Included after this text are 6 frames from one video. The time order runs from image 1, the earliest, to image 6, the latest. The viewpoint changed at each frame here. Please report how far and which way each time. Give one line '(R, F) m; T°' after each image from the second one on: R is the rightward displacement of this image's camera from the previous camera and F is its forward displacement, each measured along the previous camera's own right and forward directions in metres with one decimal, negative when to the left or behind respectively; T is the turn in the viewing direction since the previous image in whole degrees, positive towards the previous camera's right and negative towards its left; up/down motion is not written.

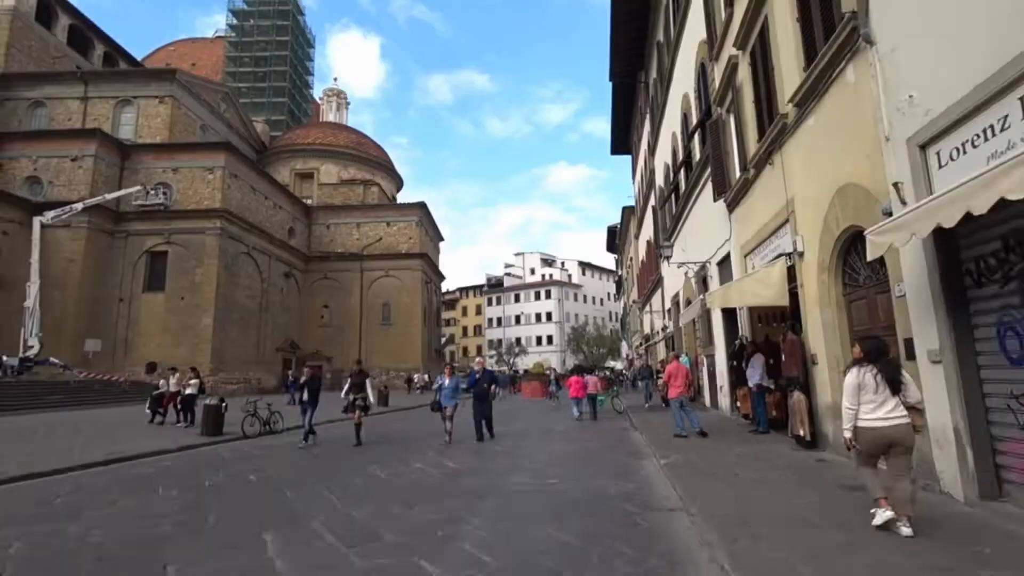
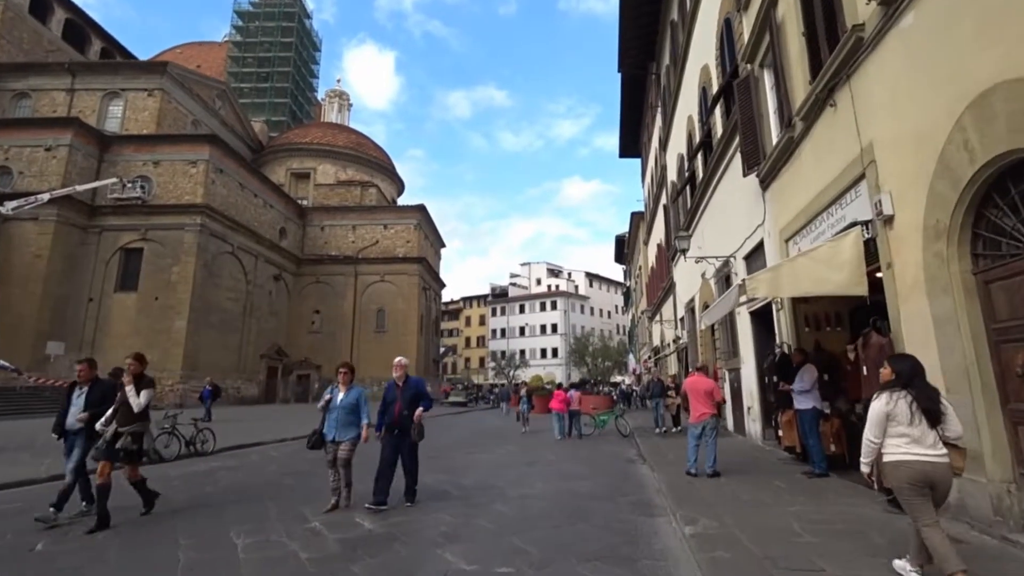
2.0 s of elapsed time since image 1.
(+0.5, +2.2) m; -1°
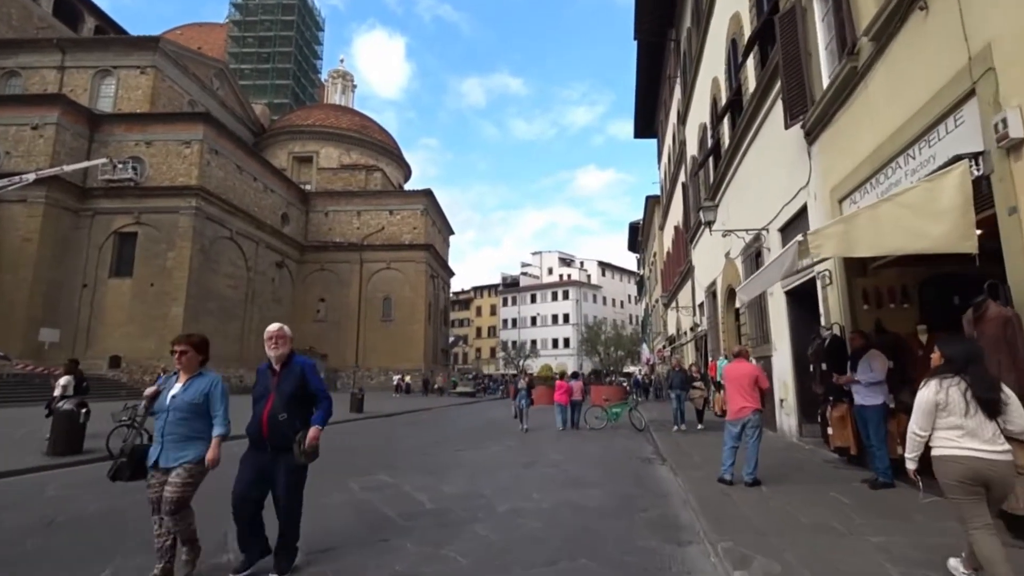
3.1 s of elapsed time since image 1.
(+0.2, +1.2) m; -1°
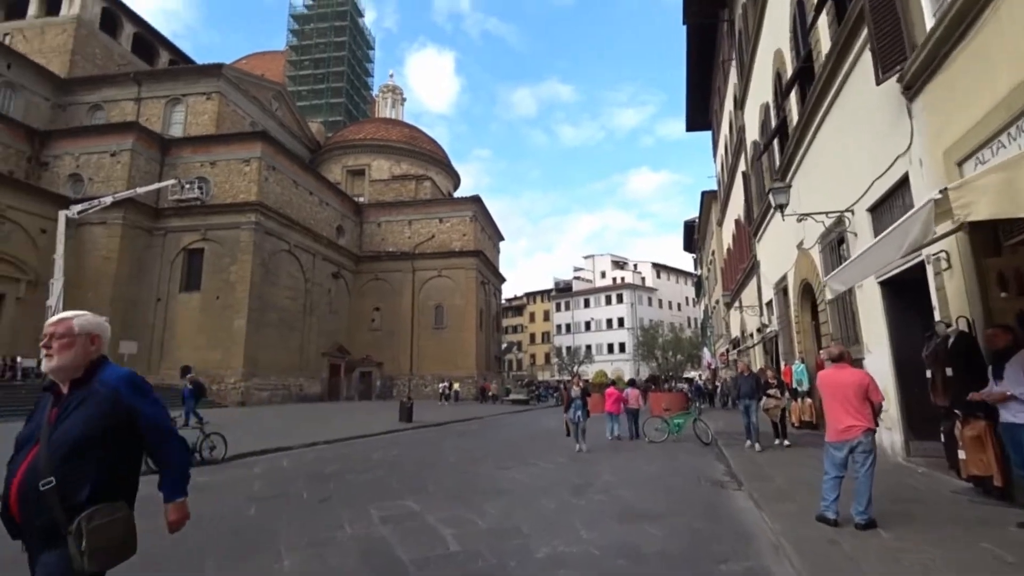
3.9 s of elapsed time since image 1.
(+0.1, +0.8) m; -6°
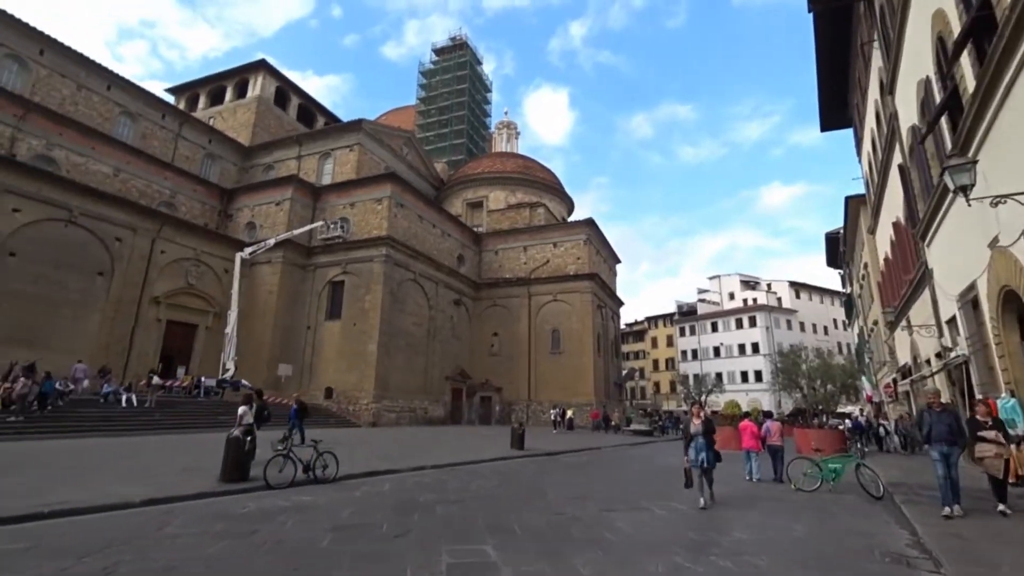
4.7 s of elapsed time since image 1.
(+0.2, +0.9) m; -13°
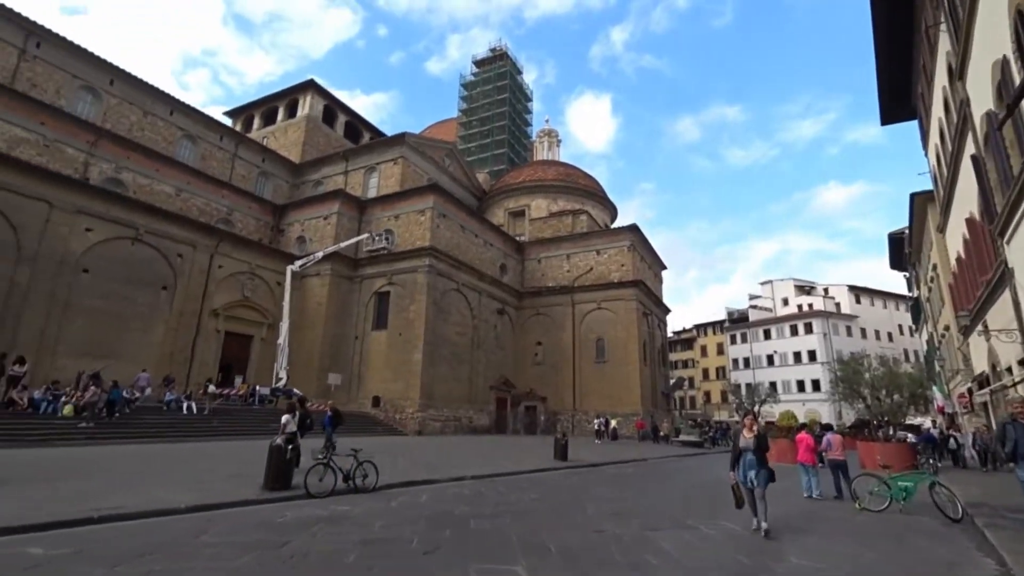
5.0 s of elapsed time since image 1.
(+0.1, +0.2) m; -5°
